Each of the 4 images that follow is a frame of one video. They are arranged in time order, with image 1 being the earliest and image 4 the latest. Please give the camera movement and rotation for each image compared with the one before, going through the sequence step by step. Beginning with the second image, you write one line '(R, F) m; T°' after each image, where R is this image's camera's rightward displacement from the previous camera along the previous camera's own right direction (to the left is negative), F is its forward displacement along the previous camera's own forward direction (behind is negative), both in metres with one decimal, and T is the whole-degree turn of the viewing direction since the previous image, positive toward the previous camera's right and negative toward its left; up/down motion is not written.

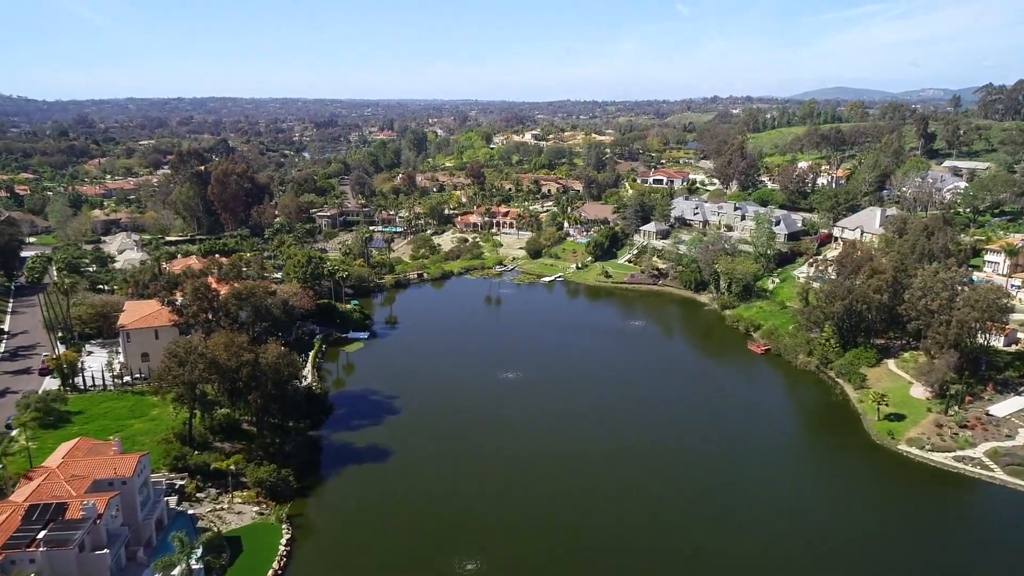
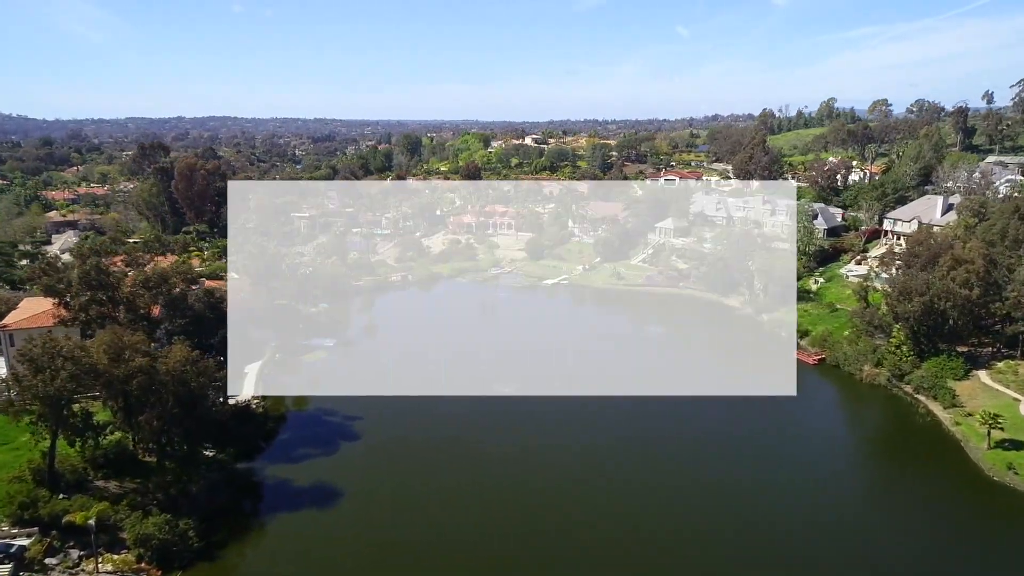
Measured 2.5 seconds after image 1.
(+0.3, +8.2) m; 0°
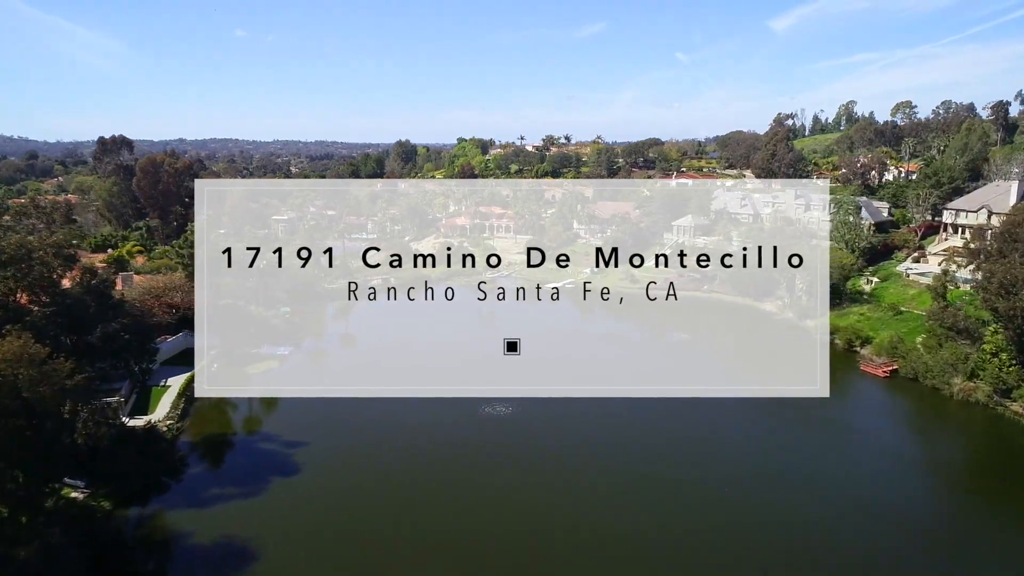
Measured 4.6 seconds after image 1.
(+0.2, +7.2) m; 0°
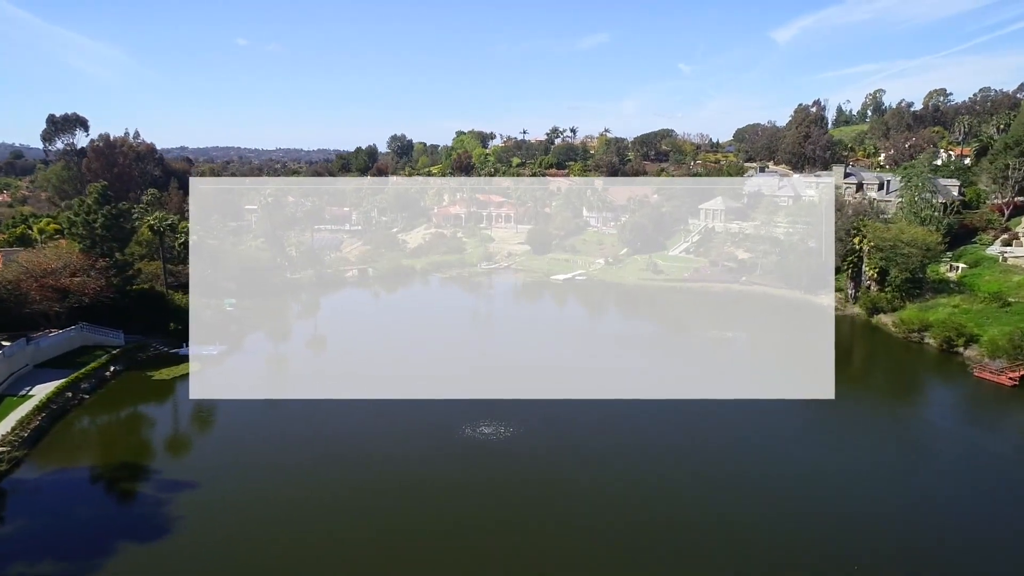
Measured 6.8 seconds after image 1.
(+0.2, +7.5) m; 0°
